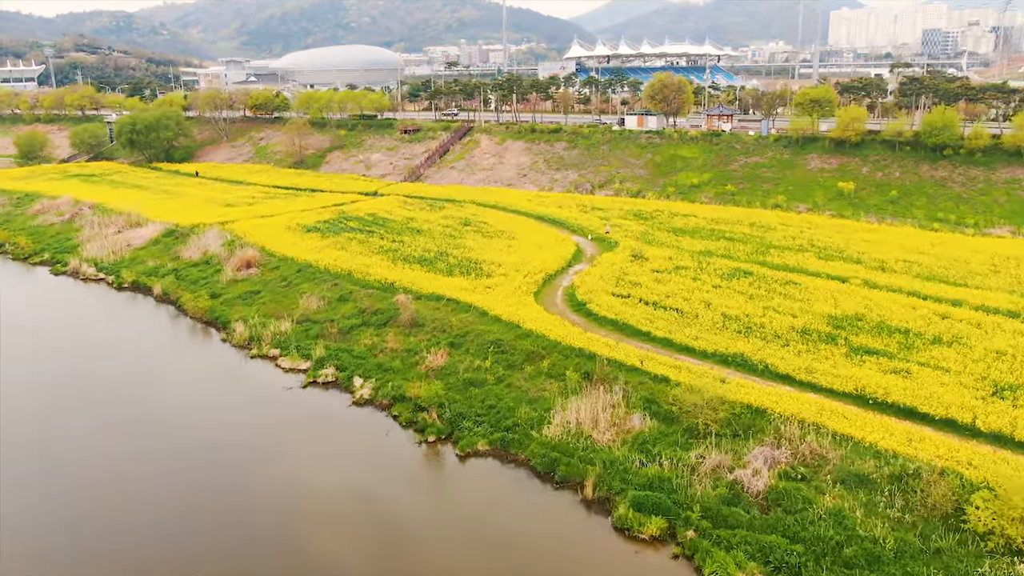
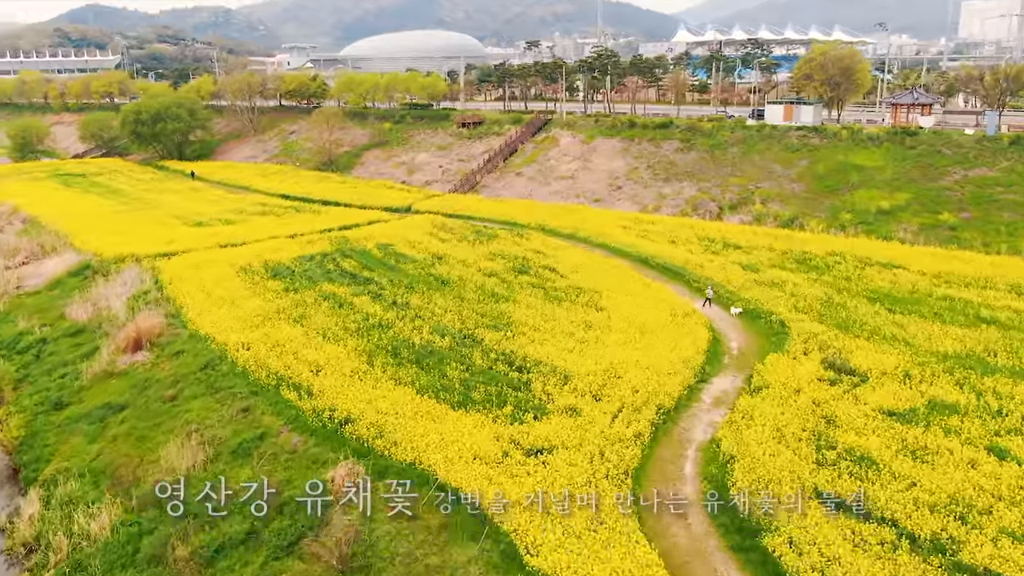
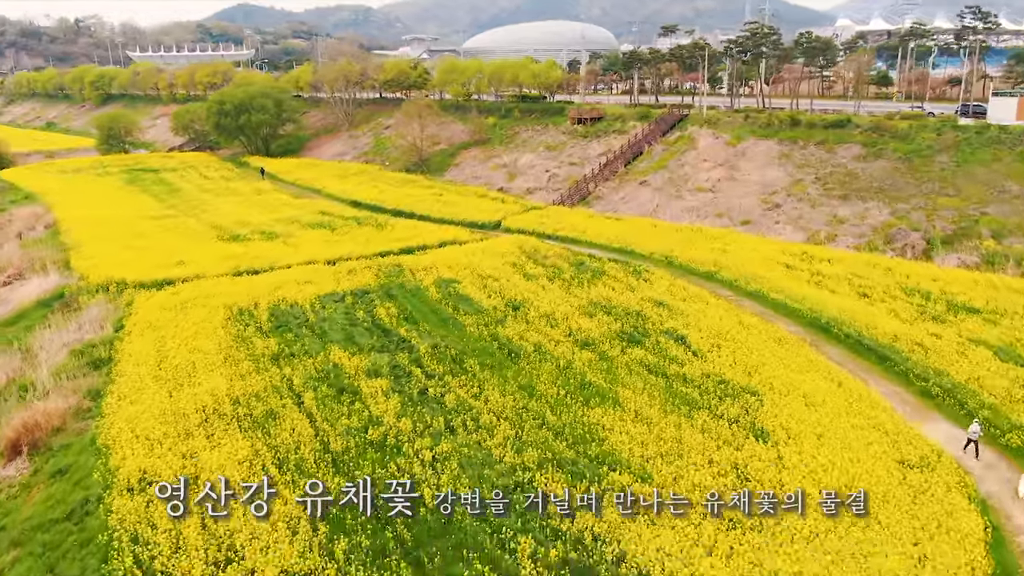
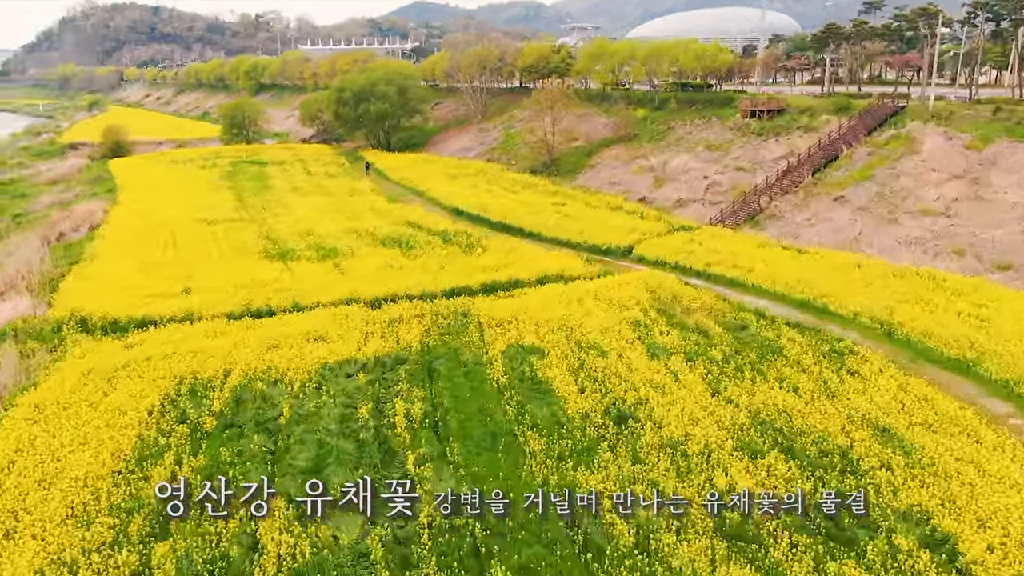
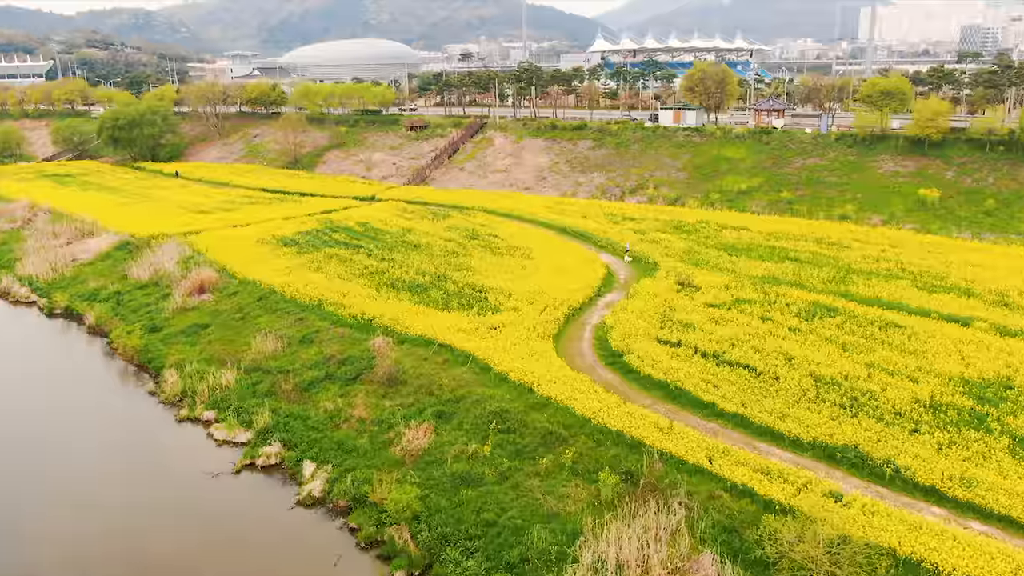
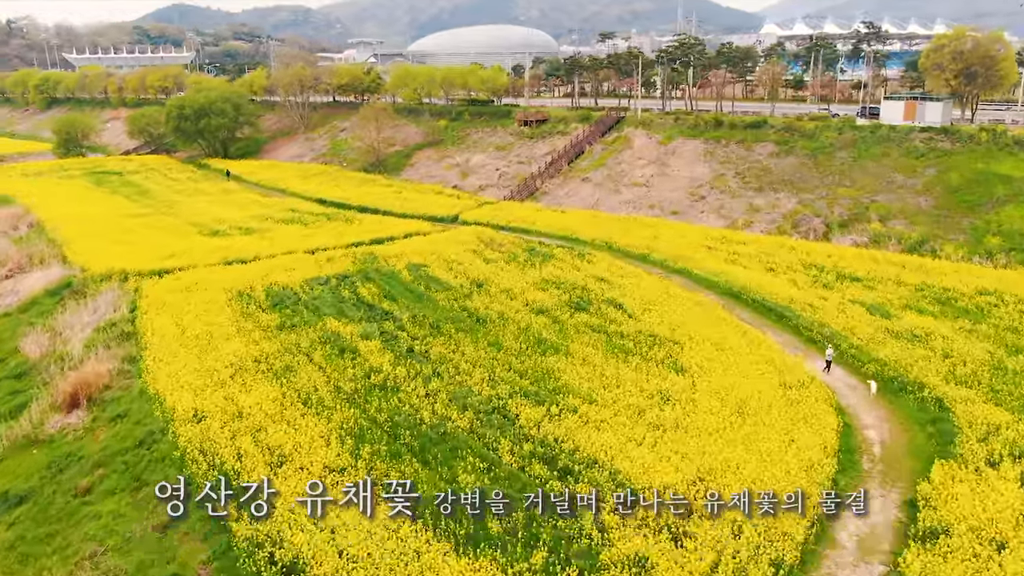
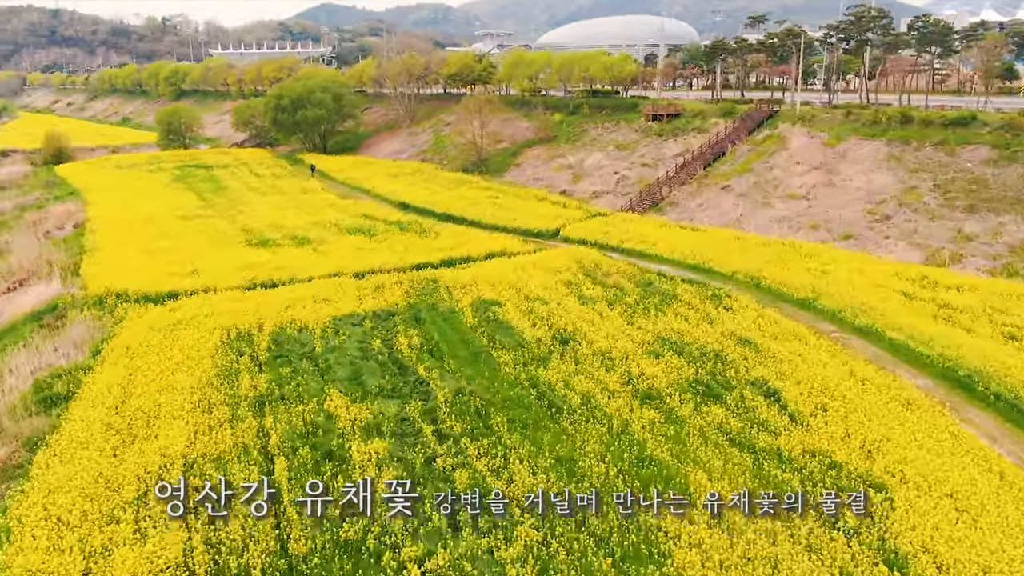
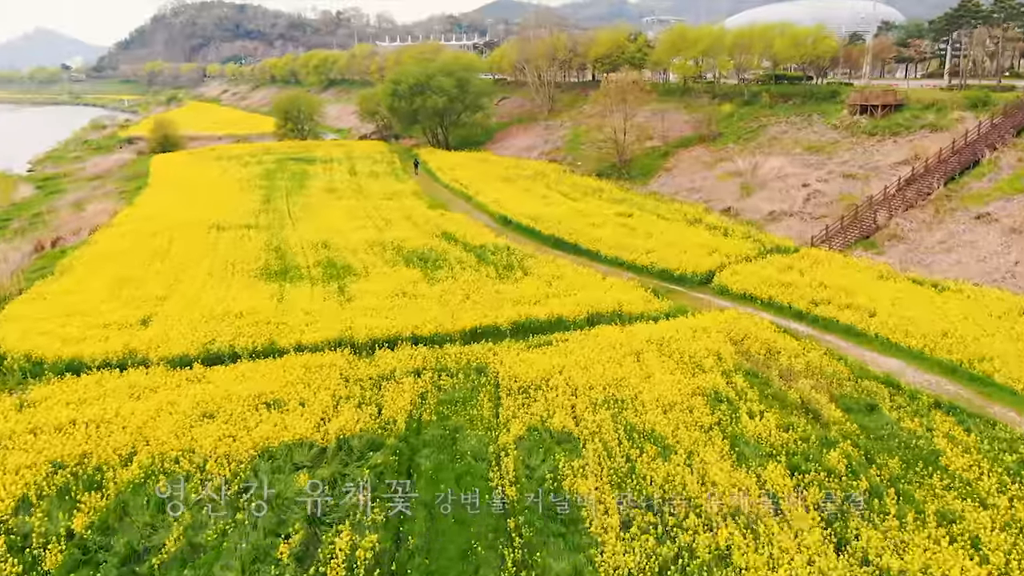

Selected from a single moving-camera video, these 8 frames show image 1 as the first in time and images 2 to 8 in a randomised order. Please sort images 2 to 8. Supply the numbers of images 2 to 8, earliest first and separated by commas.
5, 2, 6, 3, 7, 4, 8
